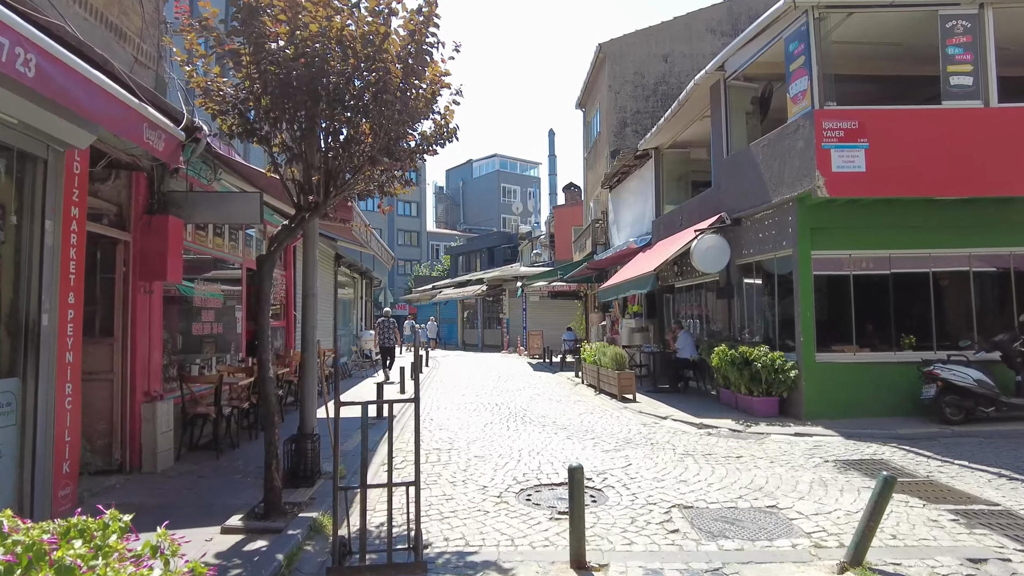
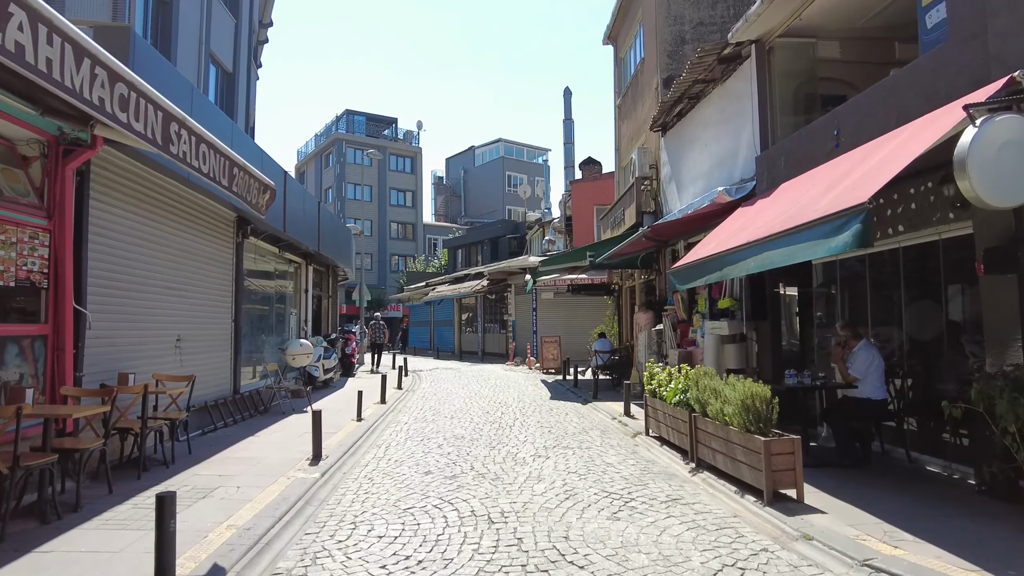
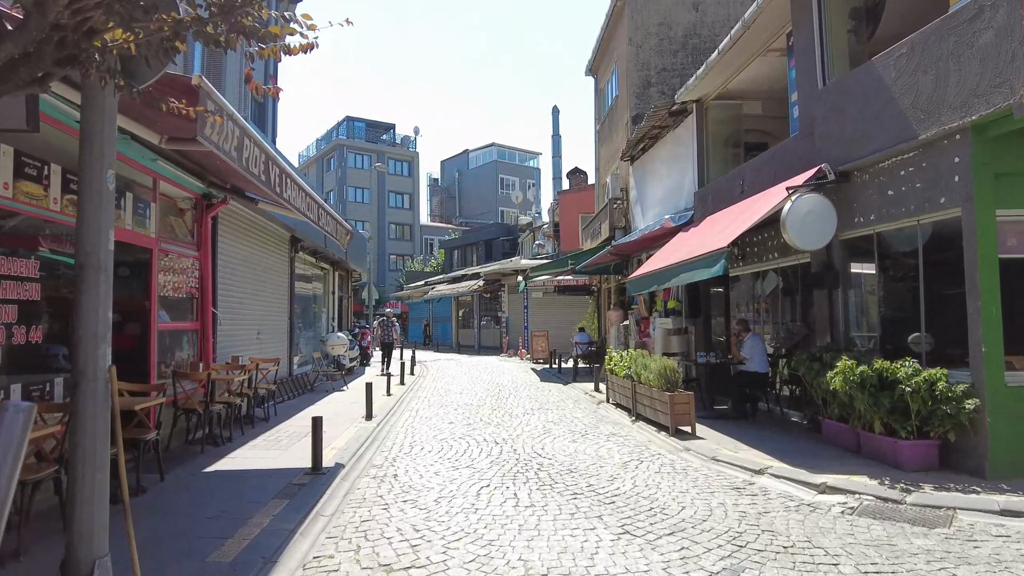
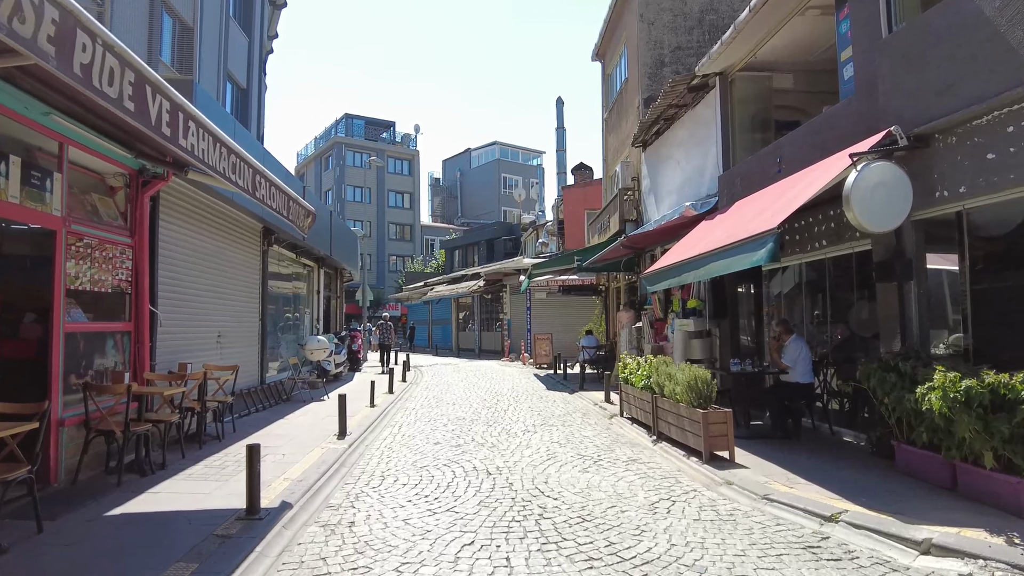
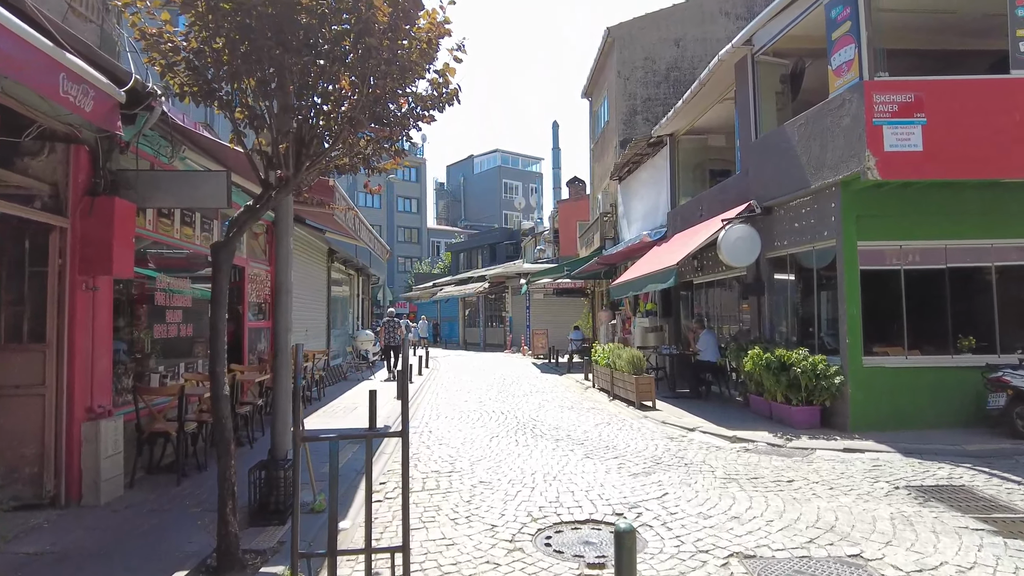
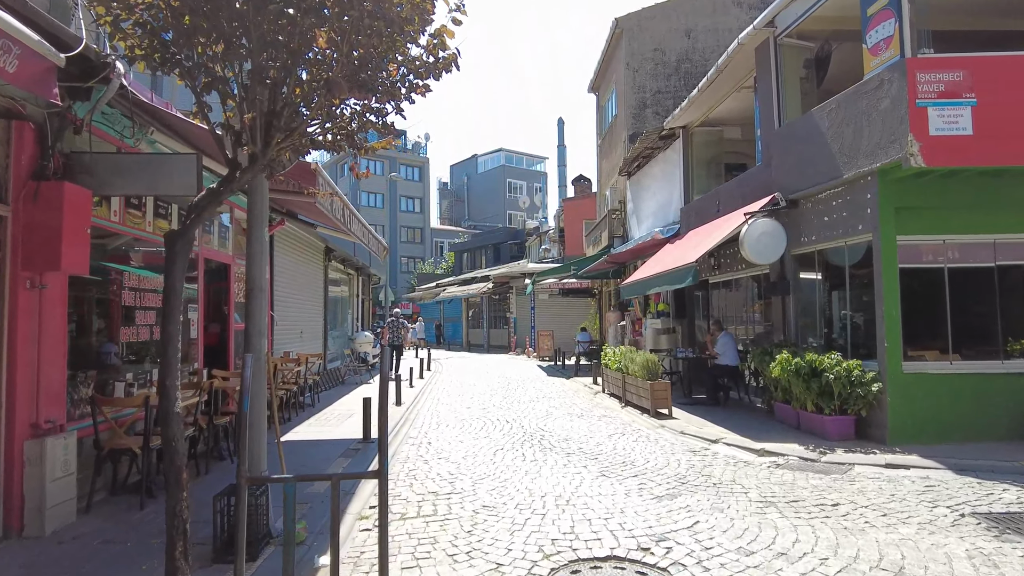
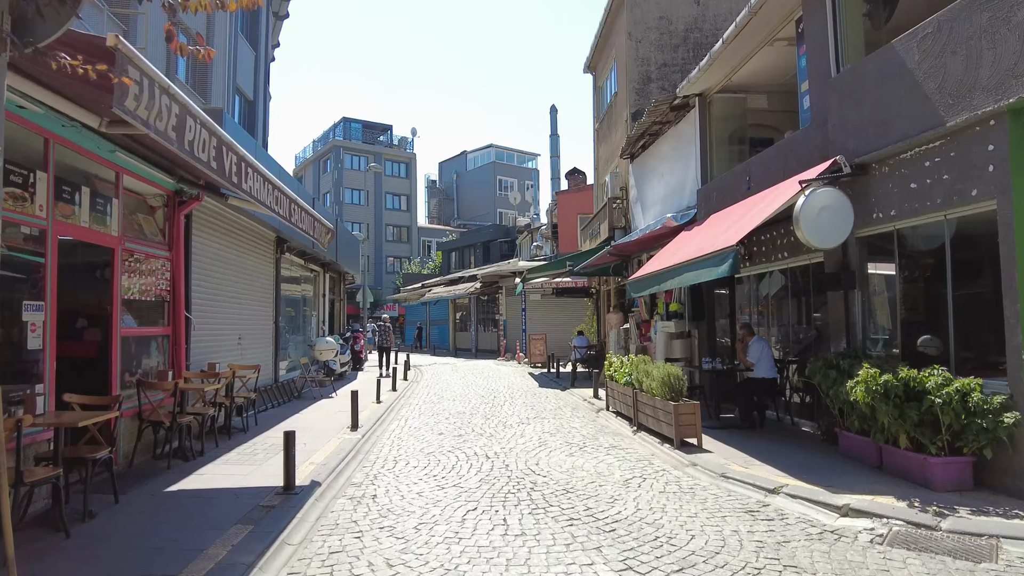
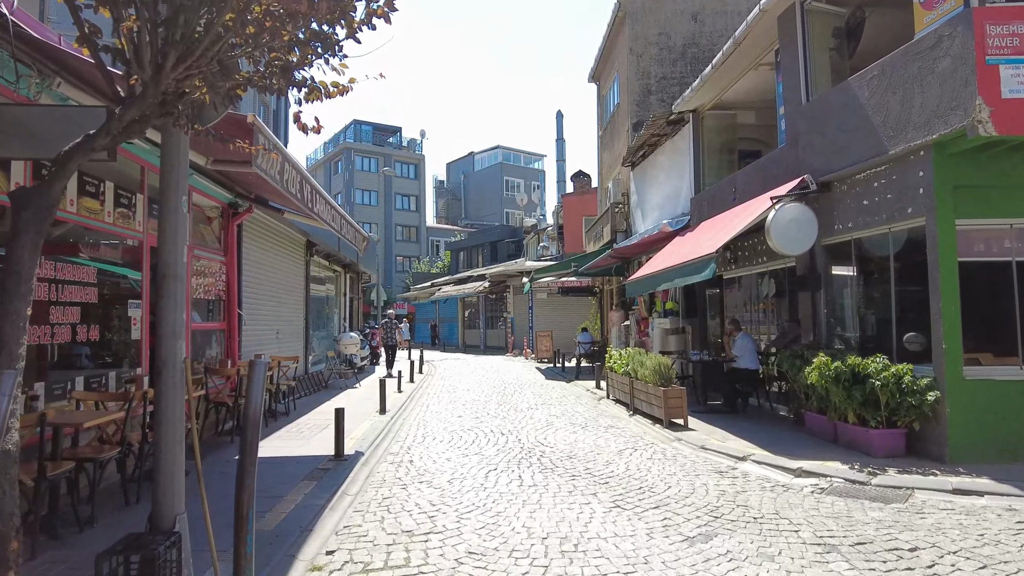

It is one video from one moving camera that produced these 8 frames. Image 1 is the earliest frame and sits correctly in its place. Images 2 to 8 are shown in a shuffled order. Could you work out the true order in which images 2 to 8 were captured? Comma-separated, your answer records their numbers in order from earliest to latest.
5, 6, 8, 3, 7, 4, 2
